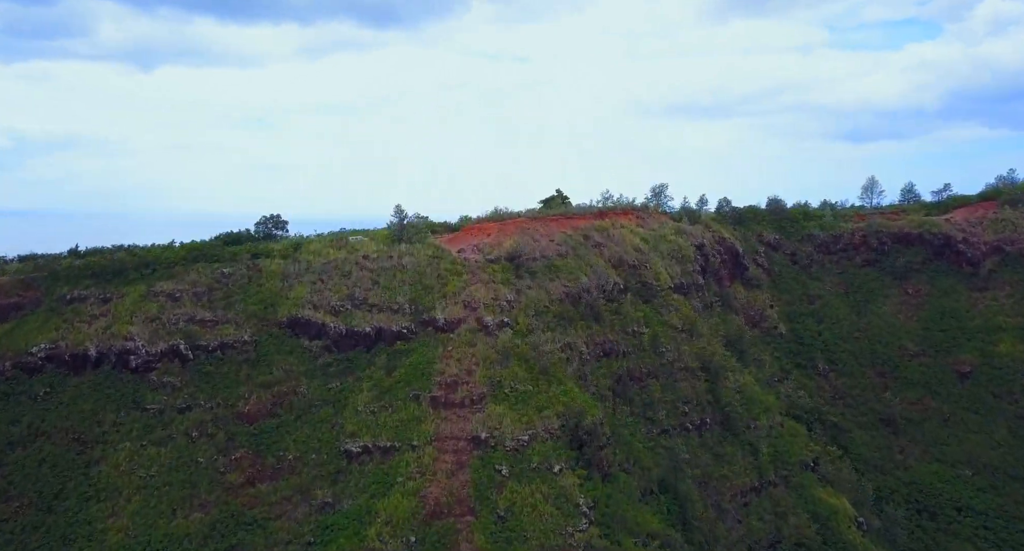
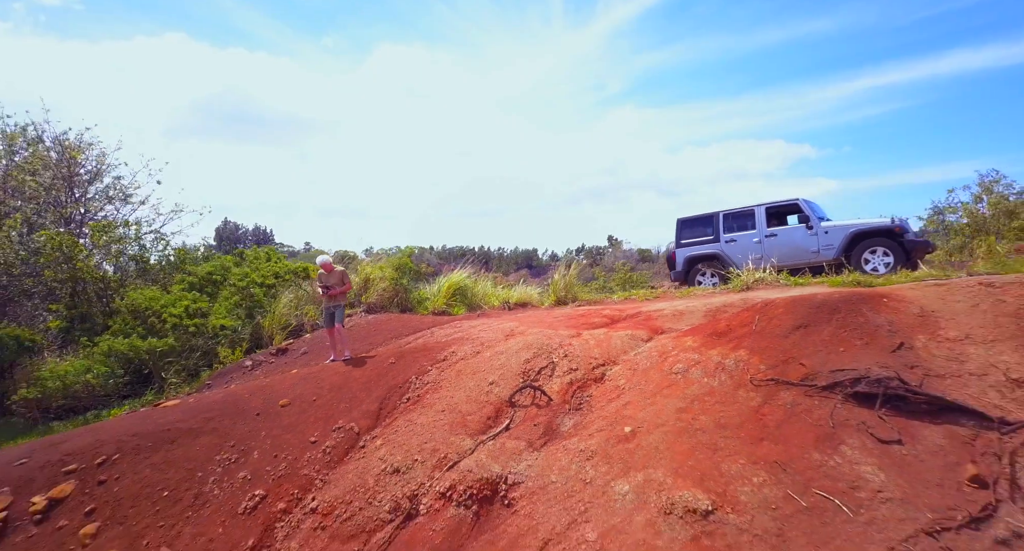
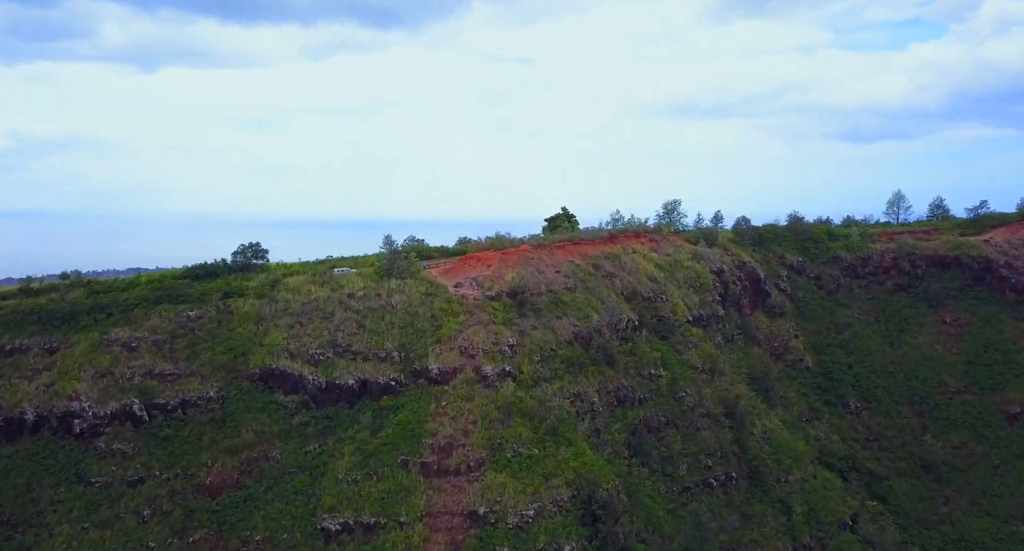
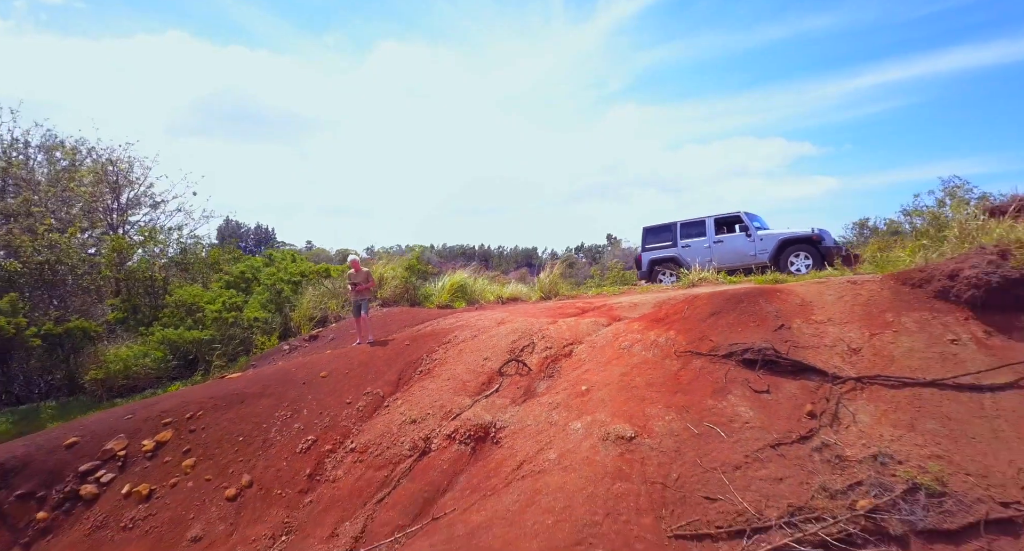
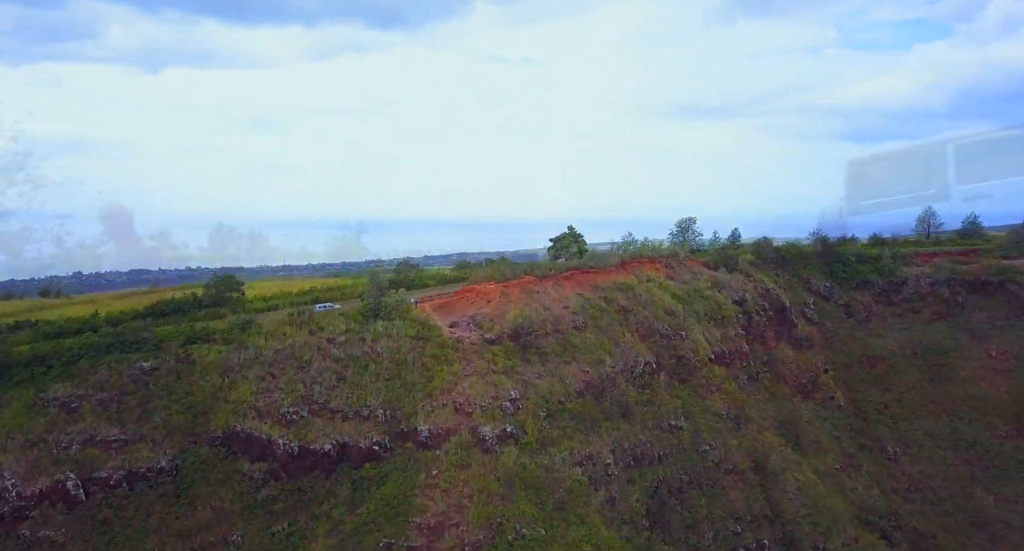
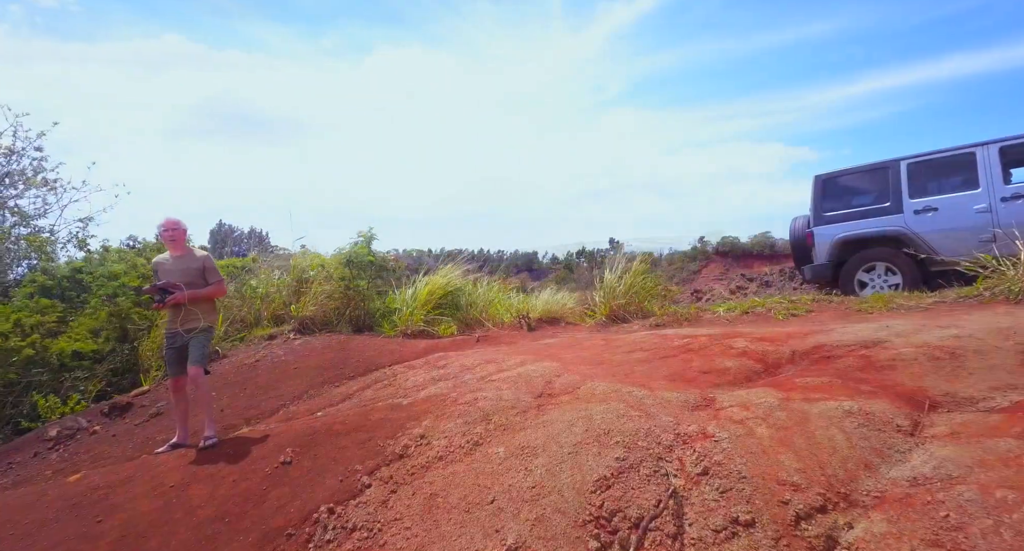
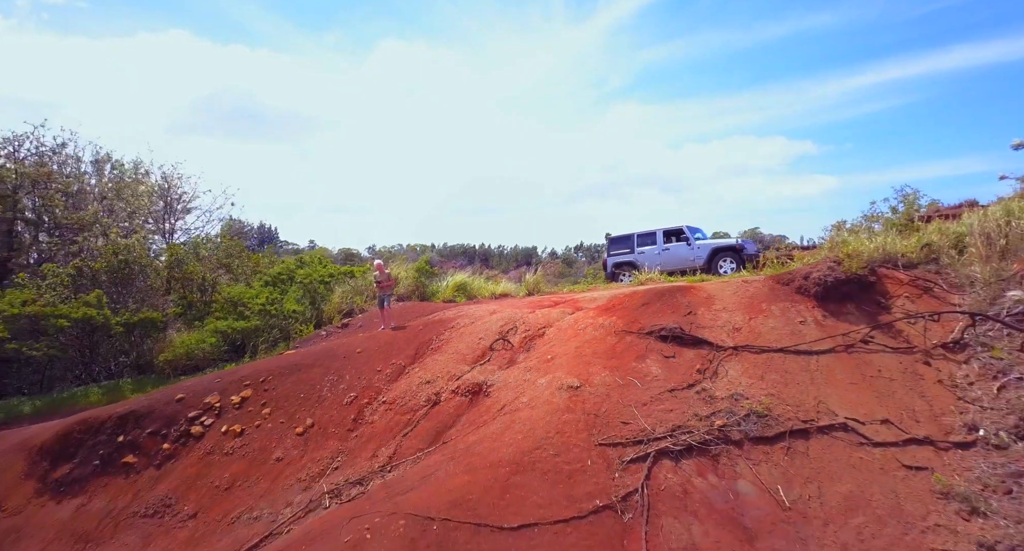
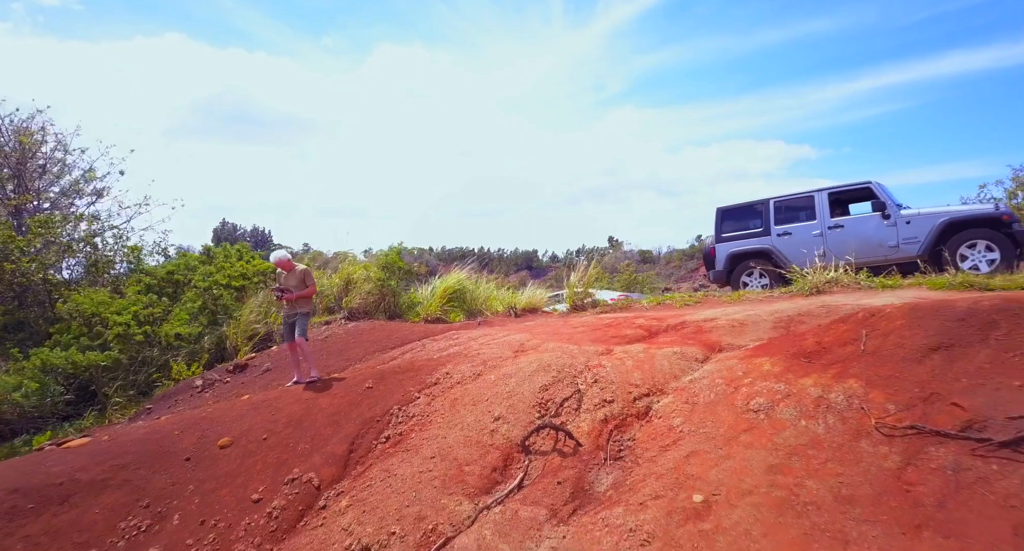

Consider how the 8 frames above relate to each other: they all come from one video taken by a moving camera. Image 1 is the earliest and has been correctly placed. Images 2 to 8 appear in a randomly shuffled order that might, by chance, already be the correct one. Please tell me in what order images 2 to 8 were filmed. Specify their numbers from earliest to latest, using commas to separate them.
3, 5, 6, 8, 2, 4, 7
